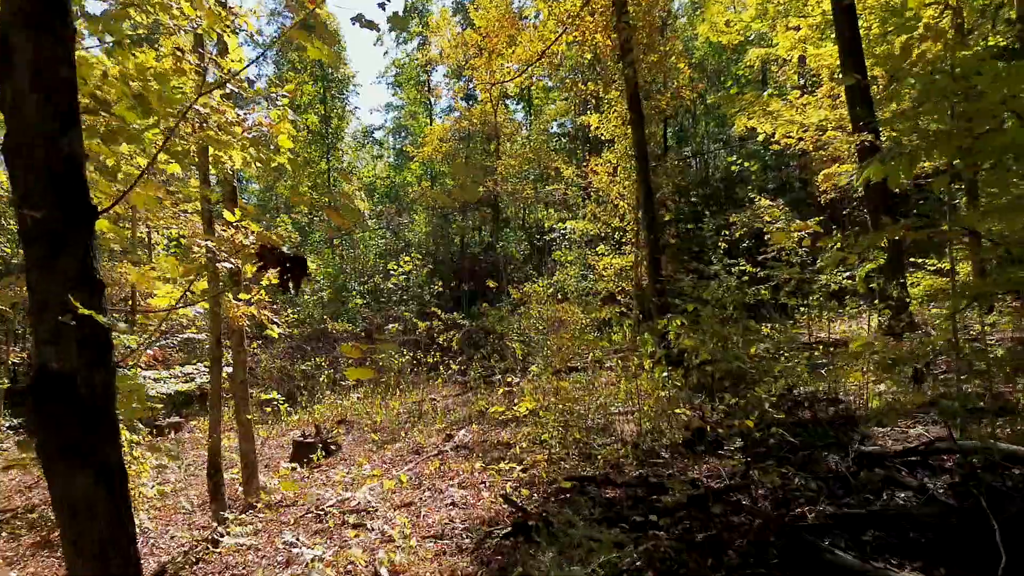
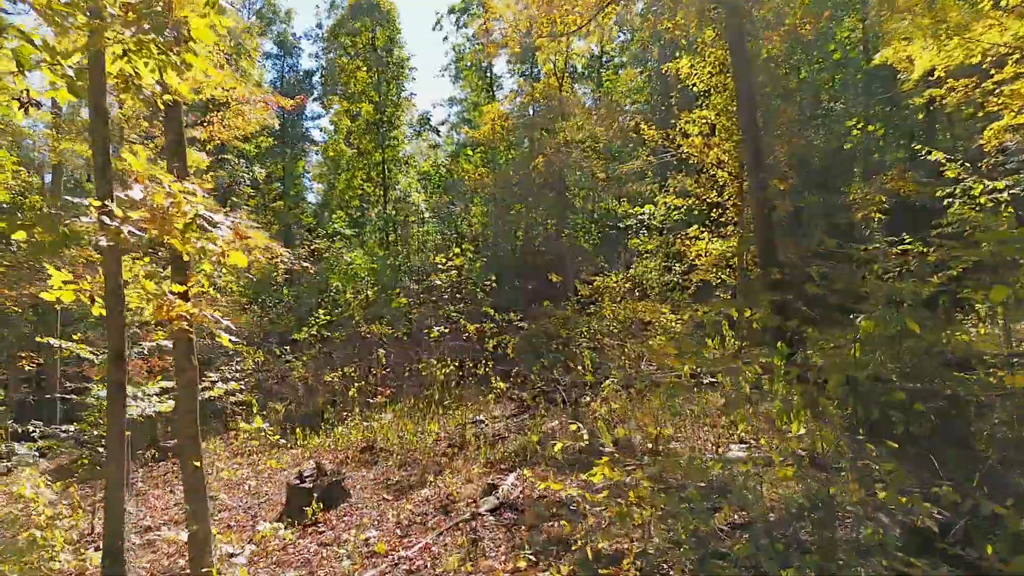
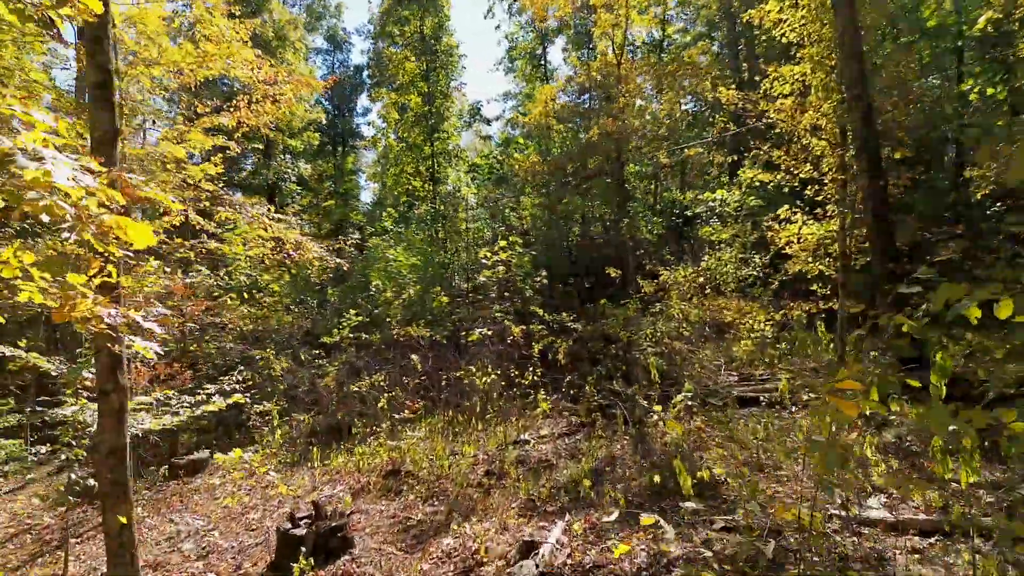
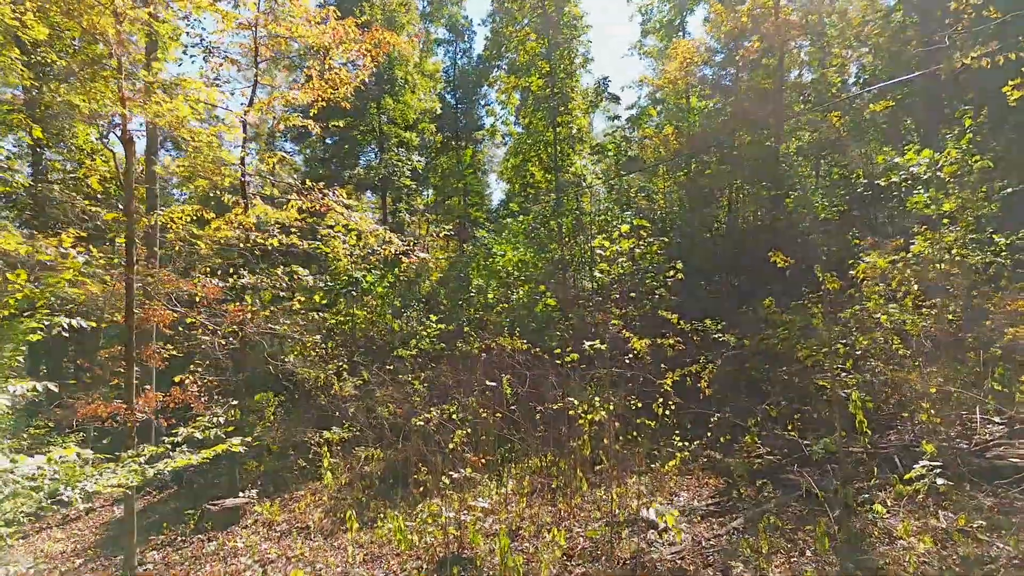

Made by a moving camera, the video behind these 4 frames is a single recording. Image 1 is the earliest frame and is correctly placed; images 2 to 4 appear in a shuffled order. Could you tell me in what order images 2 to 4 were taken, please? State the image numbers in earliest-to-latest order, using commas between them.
2, 3, 4
